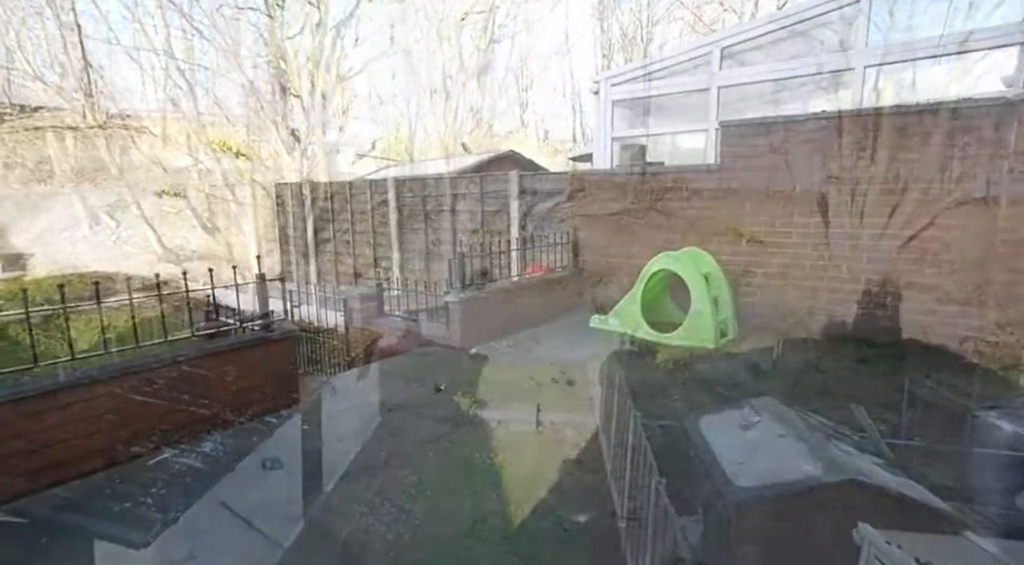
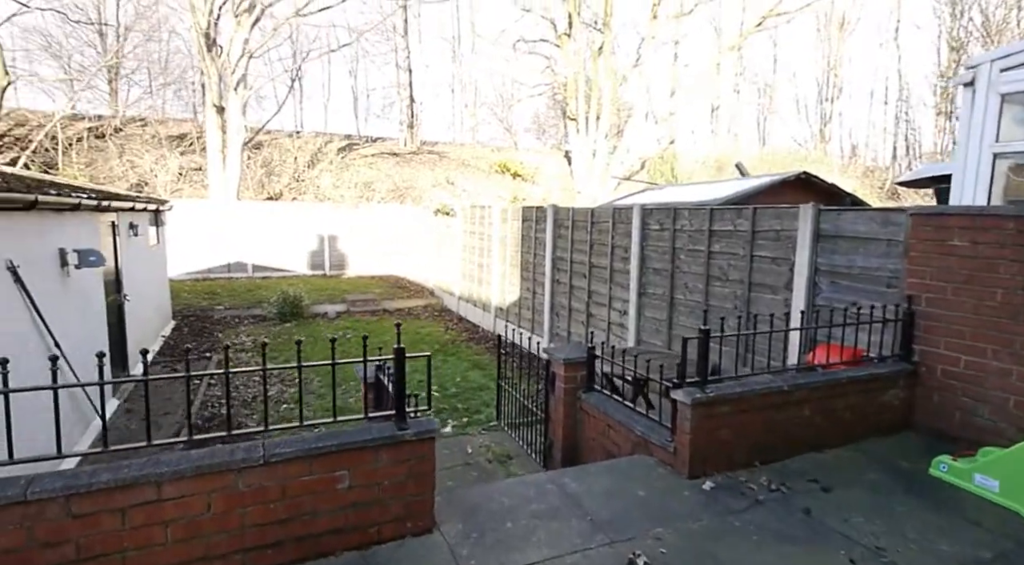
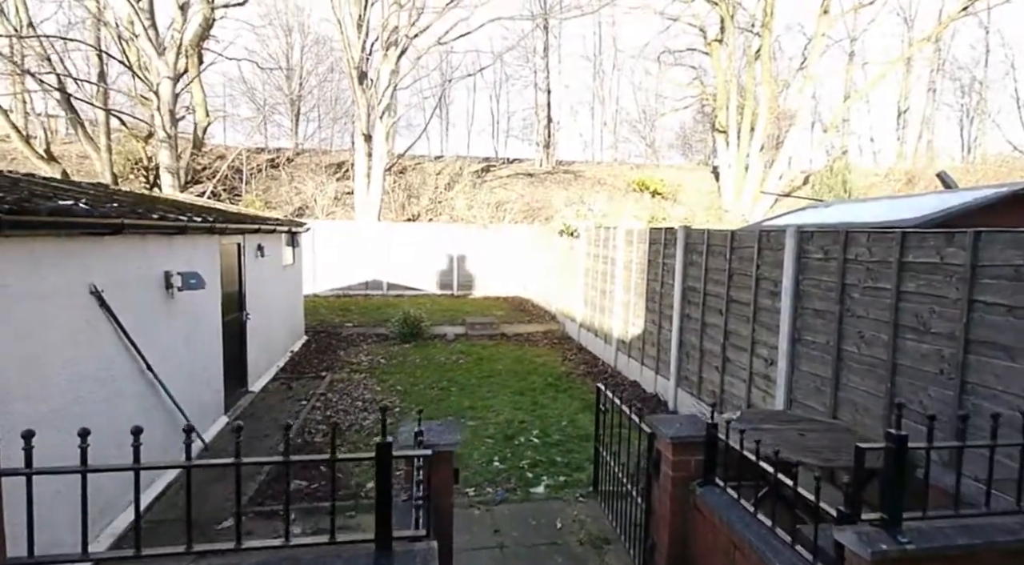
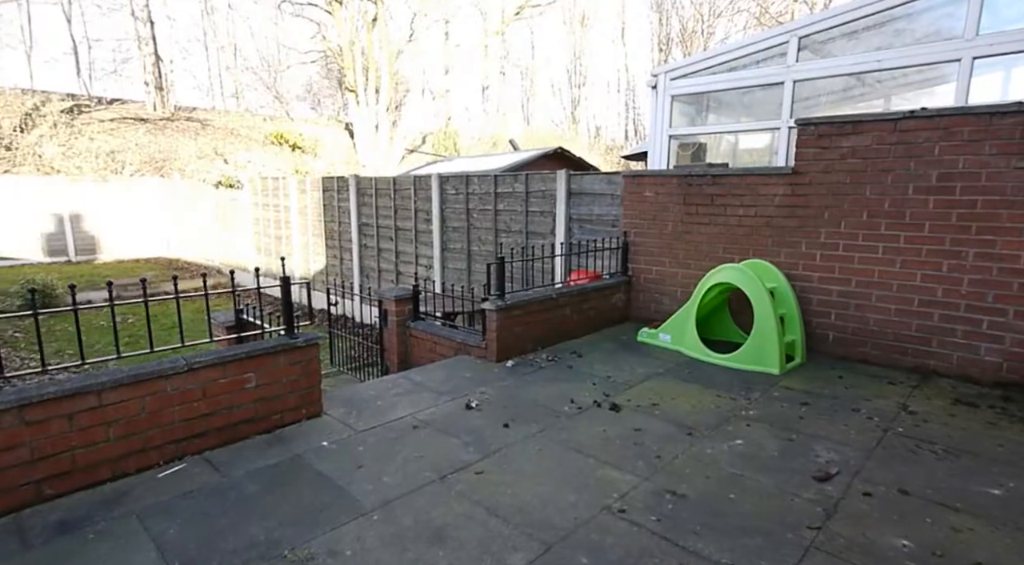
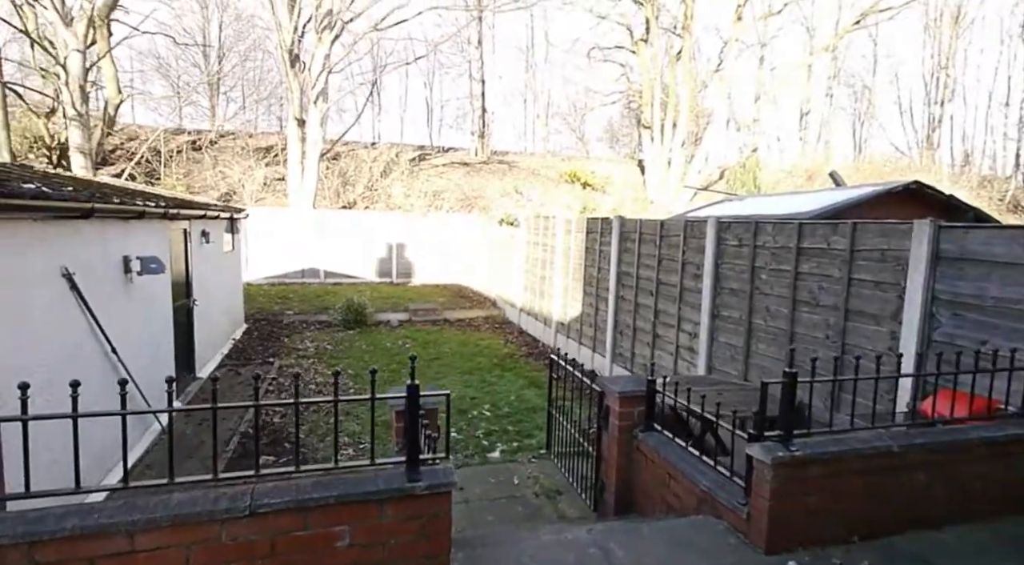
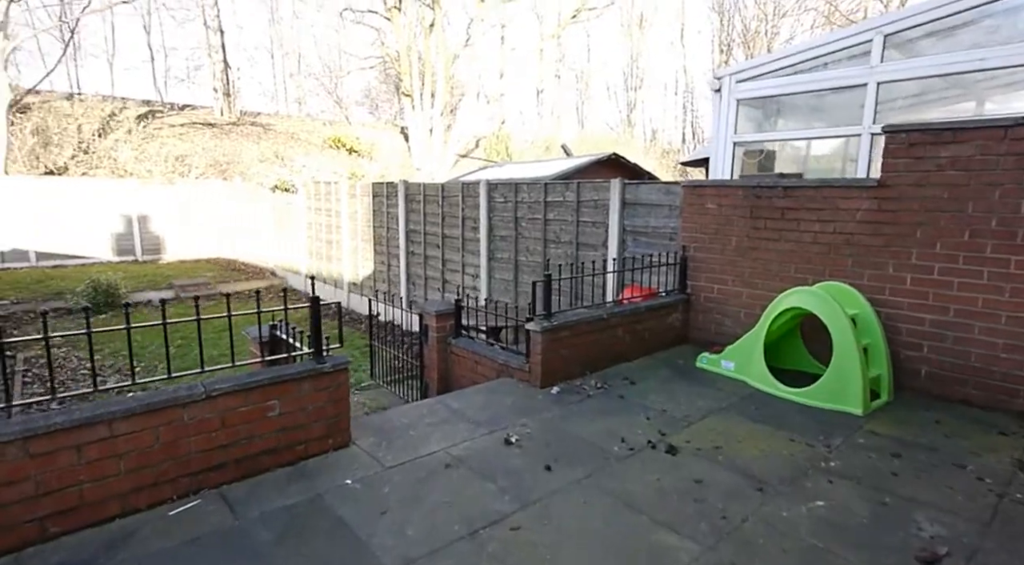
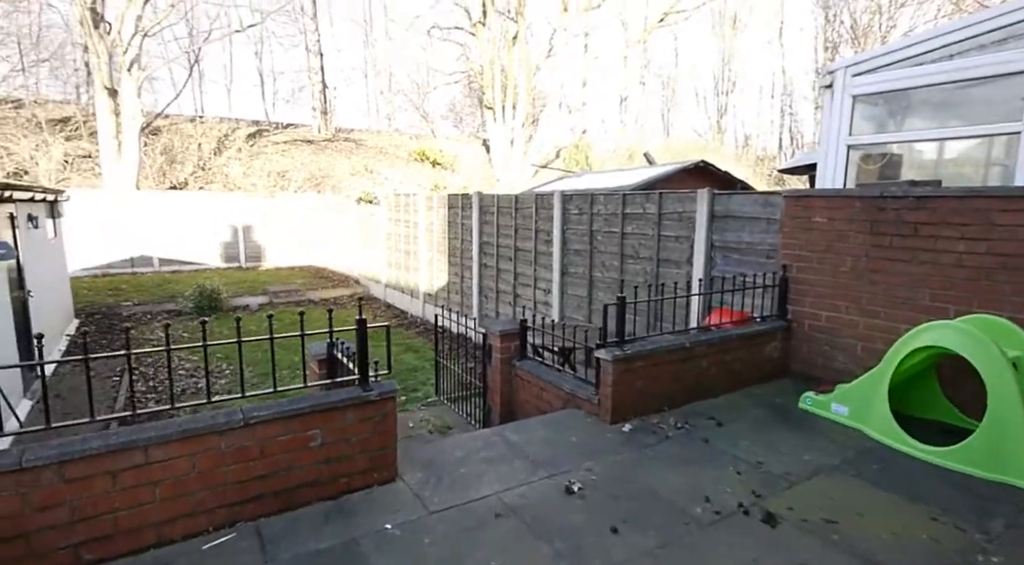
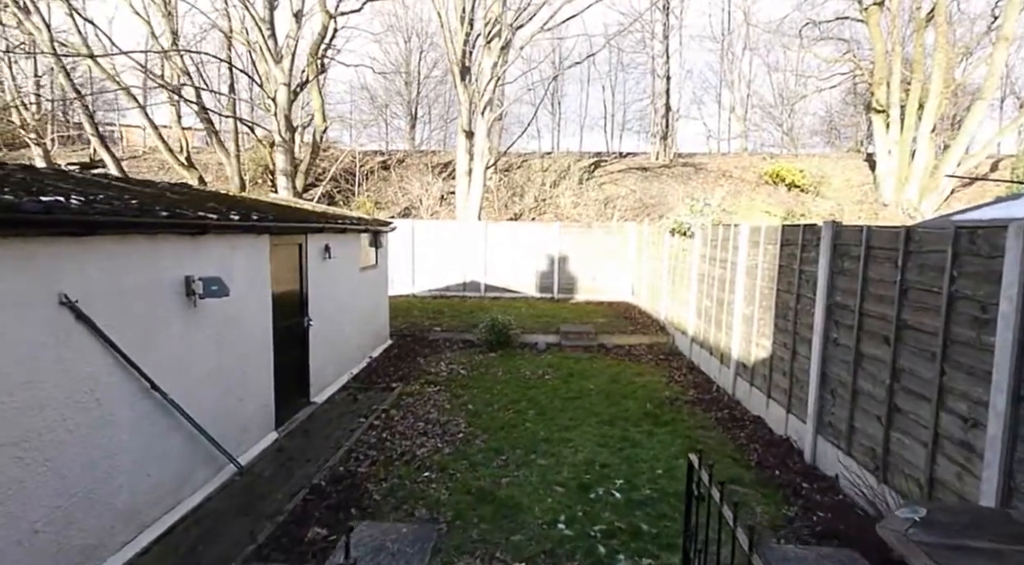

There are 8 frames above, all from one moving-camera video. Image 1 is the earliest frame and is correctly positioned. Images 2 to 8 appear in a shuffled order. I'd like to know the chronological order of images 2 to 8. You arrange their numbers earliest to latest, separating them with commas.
4, 6, 7, 2, 5, 3, 8
